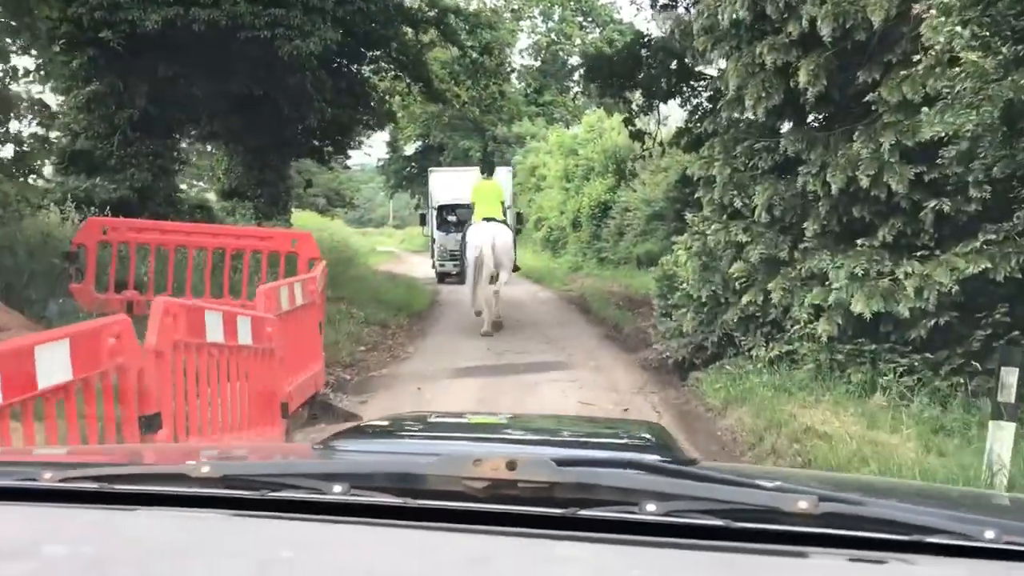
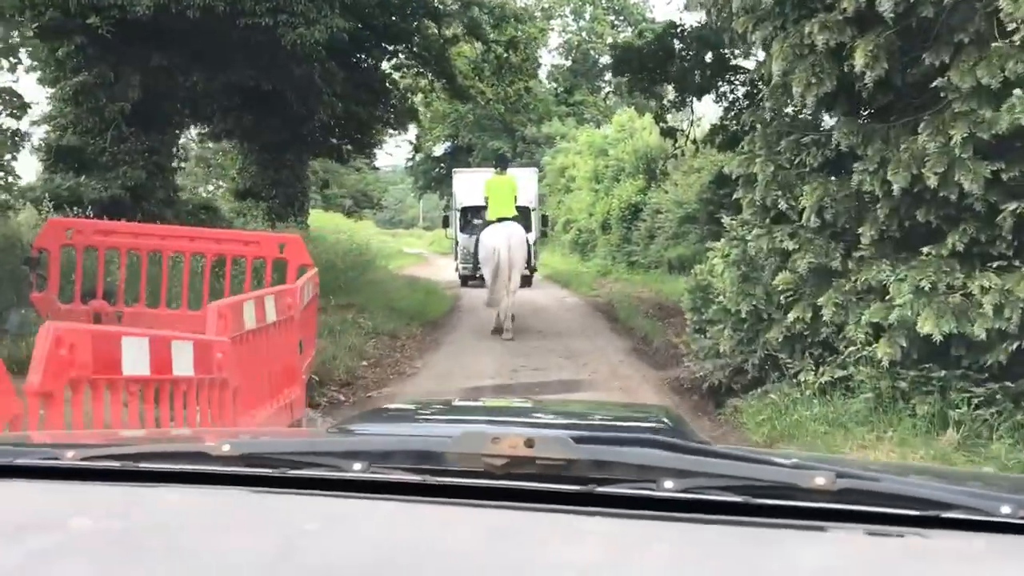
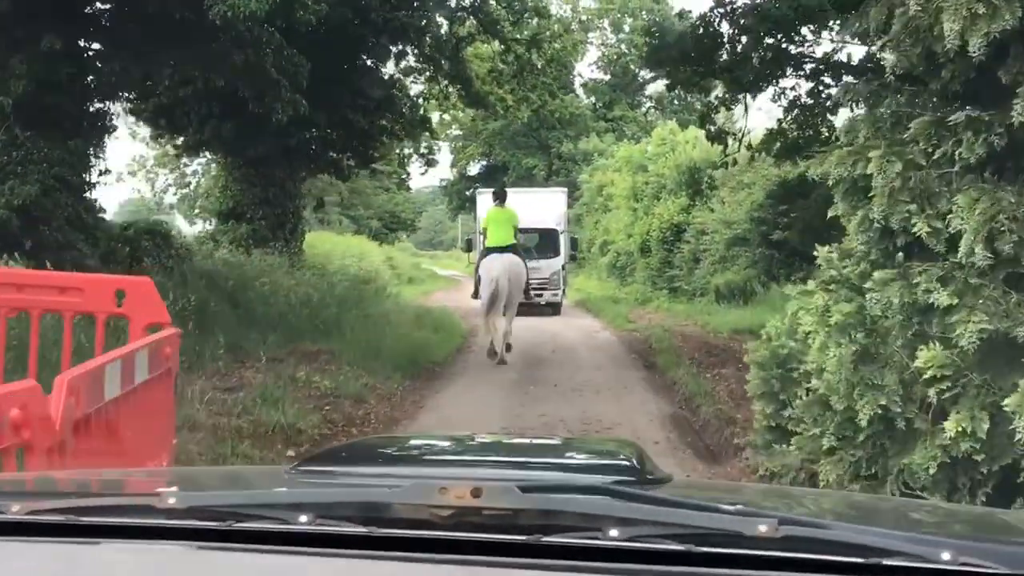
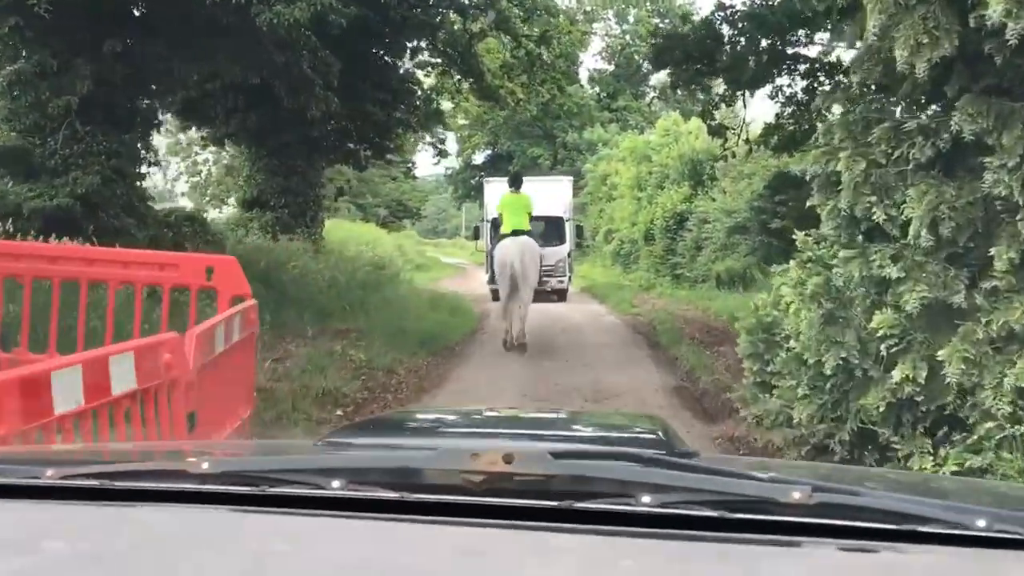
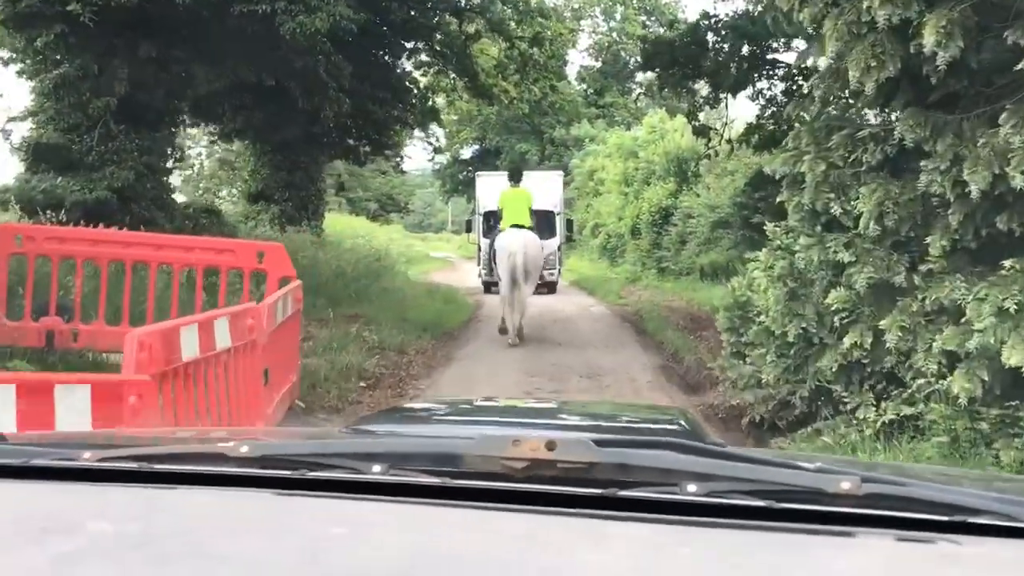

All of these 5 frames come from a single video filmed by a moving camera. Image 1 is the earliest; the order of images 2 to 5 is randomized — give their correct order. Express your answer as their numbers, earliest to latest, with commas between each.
2, 5, 4, 3
